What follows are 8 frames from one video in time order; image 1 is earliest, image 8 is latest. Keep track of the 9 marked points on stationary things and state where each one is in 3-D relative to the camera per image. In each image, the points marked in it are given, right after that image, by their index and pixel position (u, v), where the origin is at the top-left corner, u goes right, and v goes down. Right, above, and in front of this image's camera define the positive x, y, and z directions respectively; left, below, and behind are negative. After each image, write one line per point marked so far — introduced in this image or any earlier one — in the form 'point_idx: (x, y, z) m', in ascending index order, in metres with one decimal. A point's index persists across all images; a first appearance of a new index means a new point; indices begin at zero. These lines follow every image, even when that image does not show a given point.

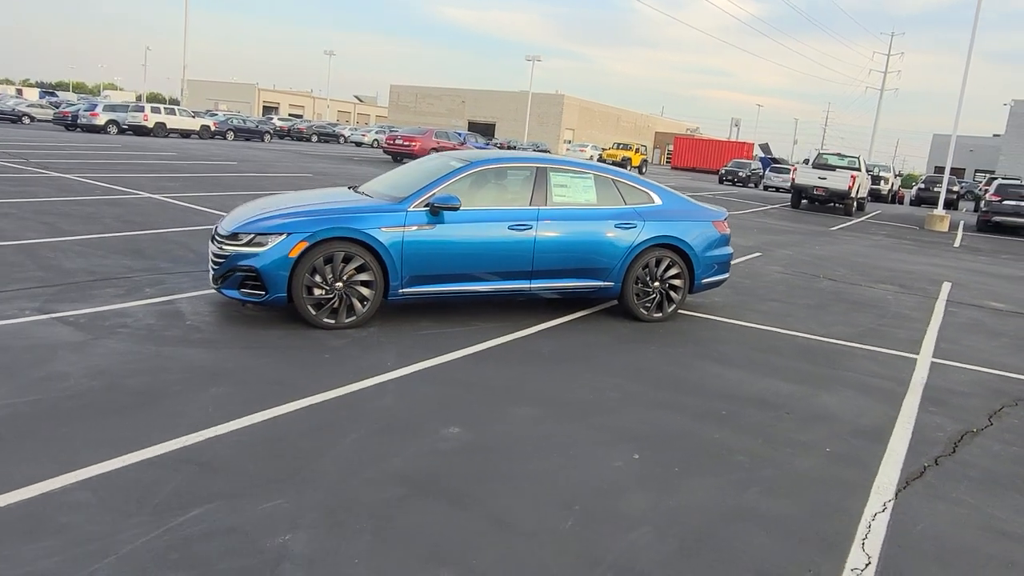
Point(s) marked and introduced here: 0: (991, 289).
0: (+8.0, 0.0, +12.3) m
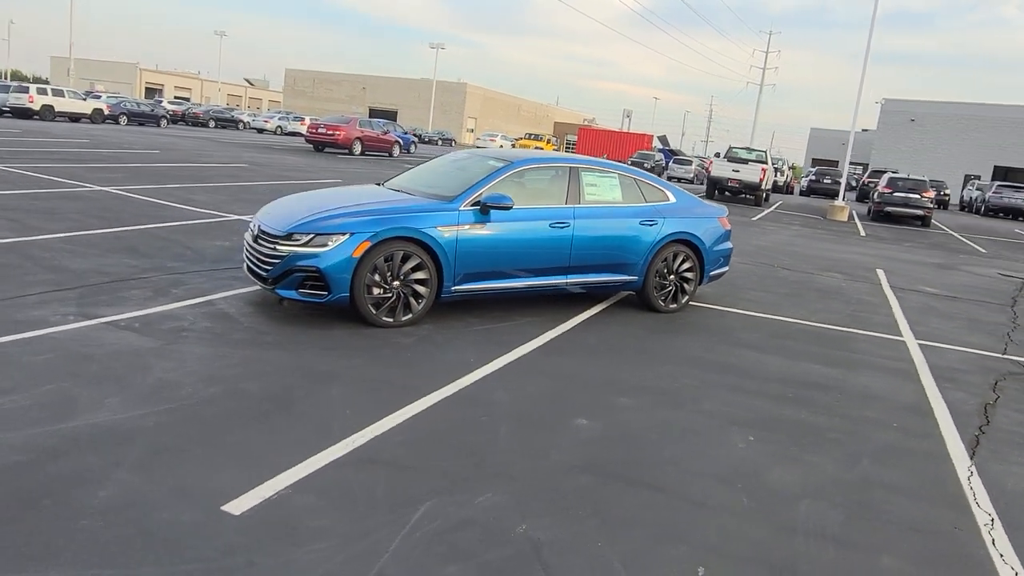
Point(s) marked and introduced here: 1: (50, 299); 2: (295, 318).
0: (+7.6, +0.2, +13.8) m
1: (-4.0, -0.1, +6.4) m
2: (-1.9, -0.3, +6.6) m
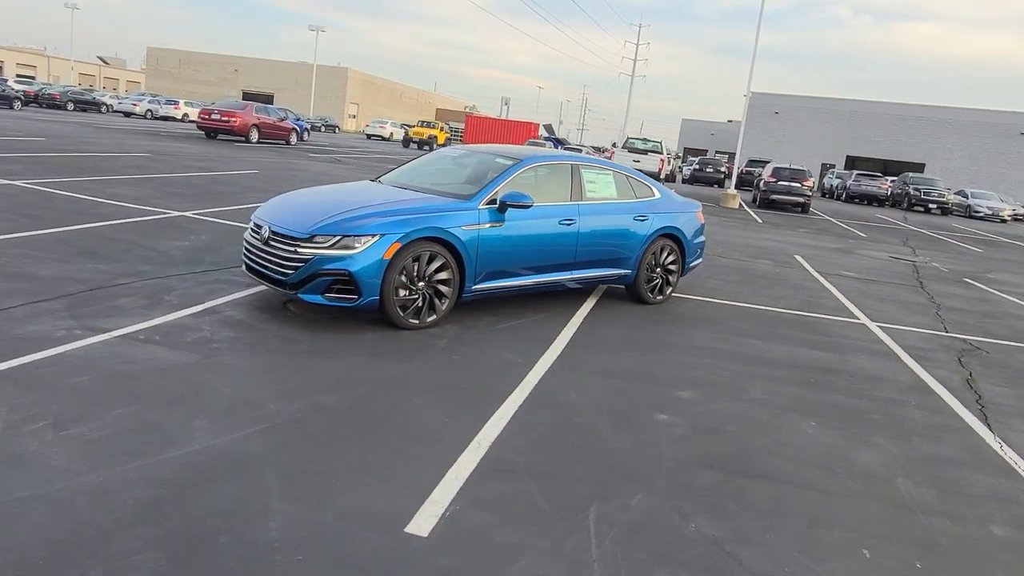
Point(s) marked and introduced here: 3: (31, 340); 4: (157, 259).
0: (+6.4, +0.6, +15.0) m
1: (-3.7, -0.2, +5.8) m
2: (-1.7, -0.3, +6.4) m
3: (-3.4, -0.4, +5.2) m
4: (-3.9, +0.3, +8.0) m
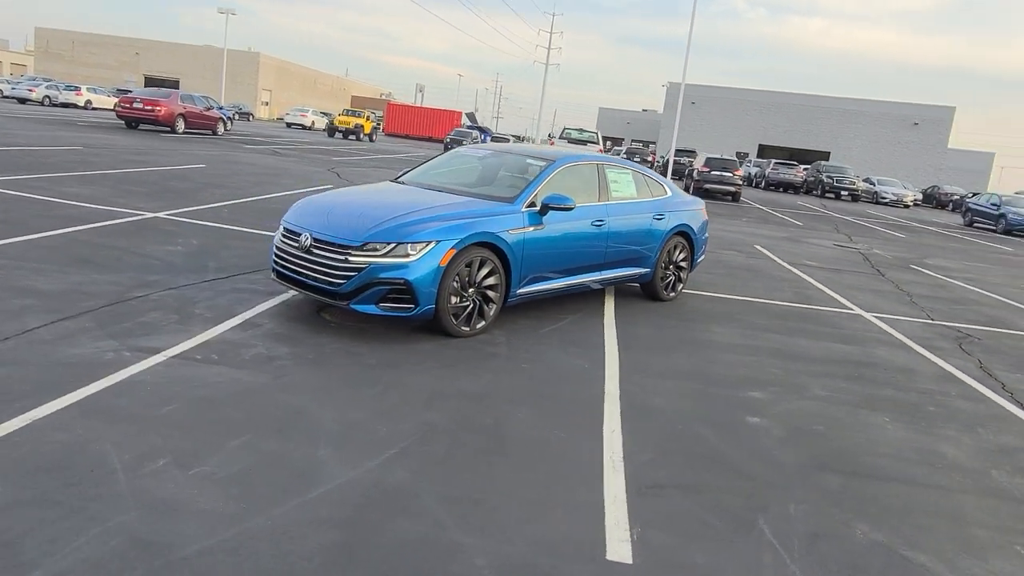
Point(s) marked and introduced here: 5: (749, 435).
0: (+5.8, +0.8, +15.6) m
1: (-3.2, -0.3, +5.3) m
2: (-1.3, -0.4, +6.1) m
3: (-2.8, -0.5, +4.8) m
4: (-3.6, +0.2, +7.5) m
5: (+1.5, -0.9, +4.6) m
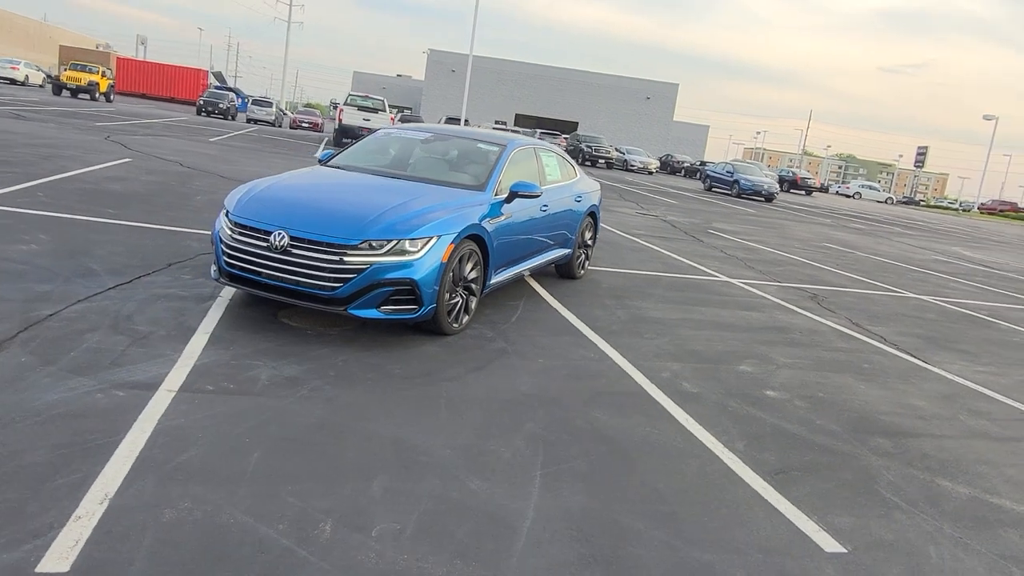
0: (+2.2, +1.6, +16.7) m
1: (-2.8, -0.5, +4.1) m
2: (-1.2, -0.4, +5.5) m
3: (-2.2, -0.6, +3.8) m
4: (-3.9, +0.1, +6.0) m
5: (+1.9, -0.8, +5.1) m
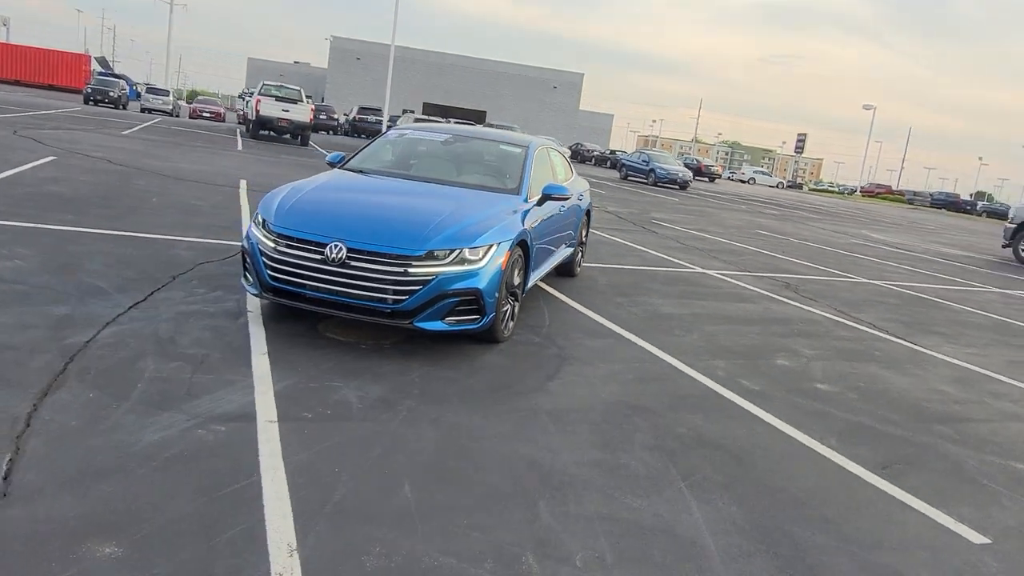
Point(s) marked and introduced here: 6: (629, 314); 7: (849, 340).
0: (+1.1, +1.7, +16.8) m
1: (-2.1, -0.6, +3.7) m
2: (-0.8, -0.5, +5.3) m
3: (-1.5, -0.8, +3.4) m
4: (-3.5, 0.0, +5.4) m
5: (+2.4, -0.8, +5.3) m
6: (+1.2, -0.3, +7.4) m
7: (+3.4, -0.5, +7.4) m
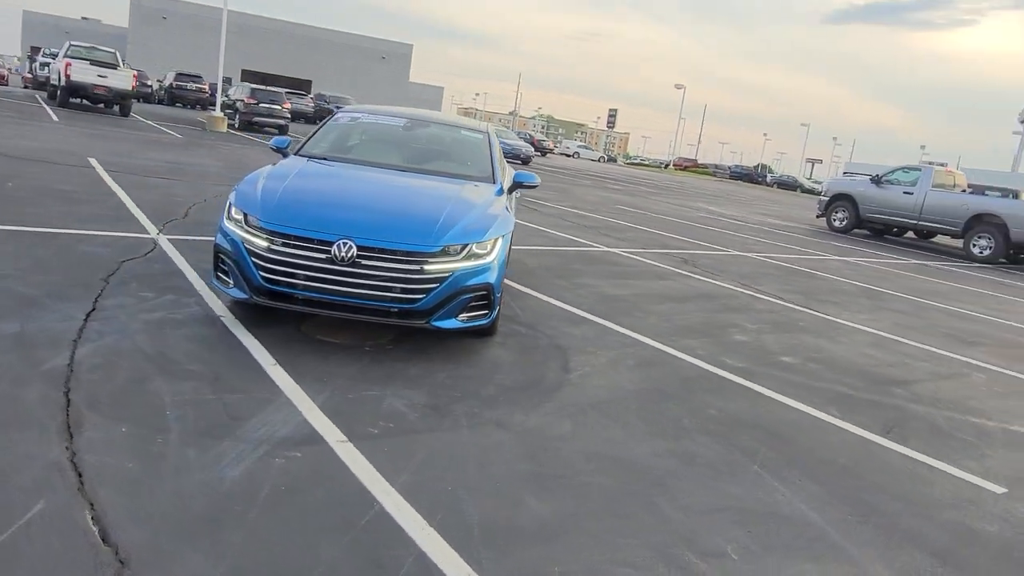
0: (-1.7, +2.2, +16.6) m
1: (-1.6, -0.7, +3.2) m
2: (-0.7, -0.4, +5.1) m
3: (-1.0, -0.8, +3.1) m
4: (-3.4, -0.1, +4.5) m
5: (+2.4, -0.7, +5.8) m
6: (+0.7, -0.1, +7.5) m
7: (+2.8, -0.3, +8.1) m
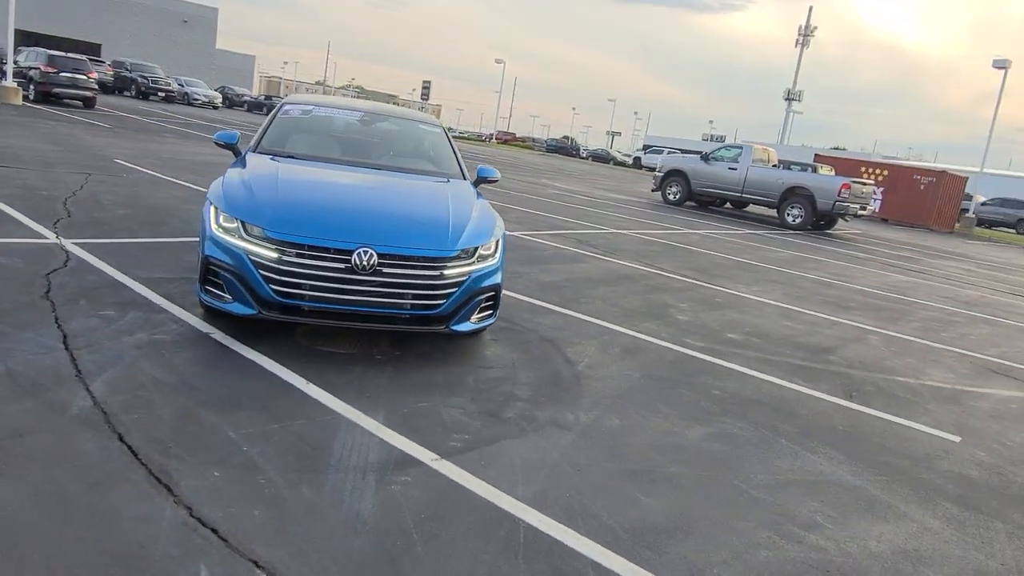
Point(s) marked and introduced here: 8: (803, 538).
0: (-4.6, +2.5, +15.9) m
1: (-1.0, -0.8, +3.0) m
2: (-0.6, -0.5, +5.0) m
3: (-0.4, -0.9, +3.1) m
4: (-3.1, -0.3, +3.8) m
5: (+2.2, -0.5, +6.5) m
6: (+0.1, 0.0, +7.7) m
7: (+2.1, 0.0, +8.8) m
8: (+1.3, -1.1, +3.3) m
